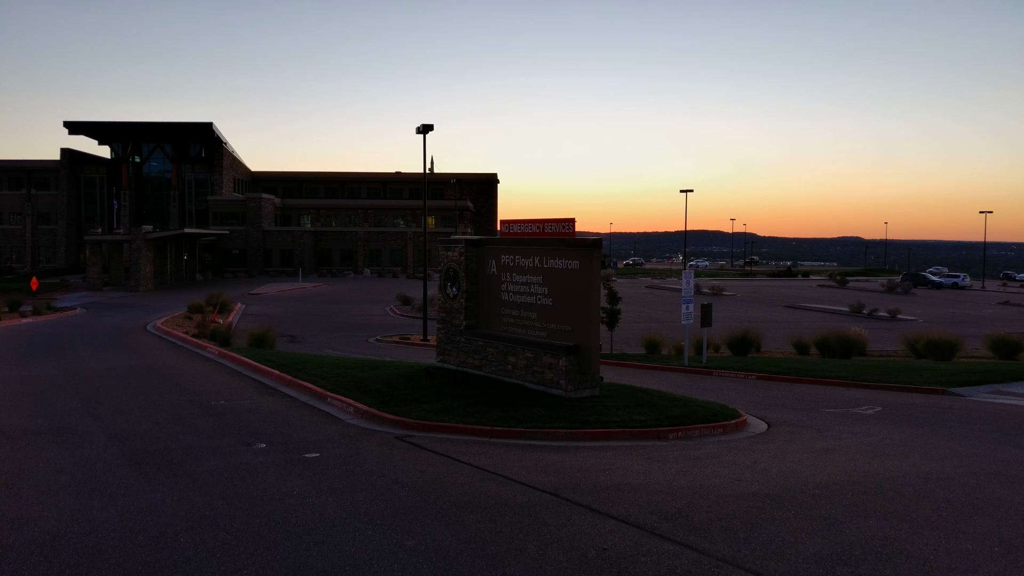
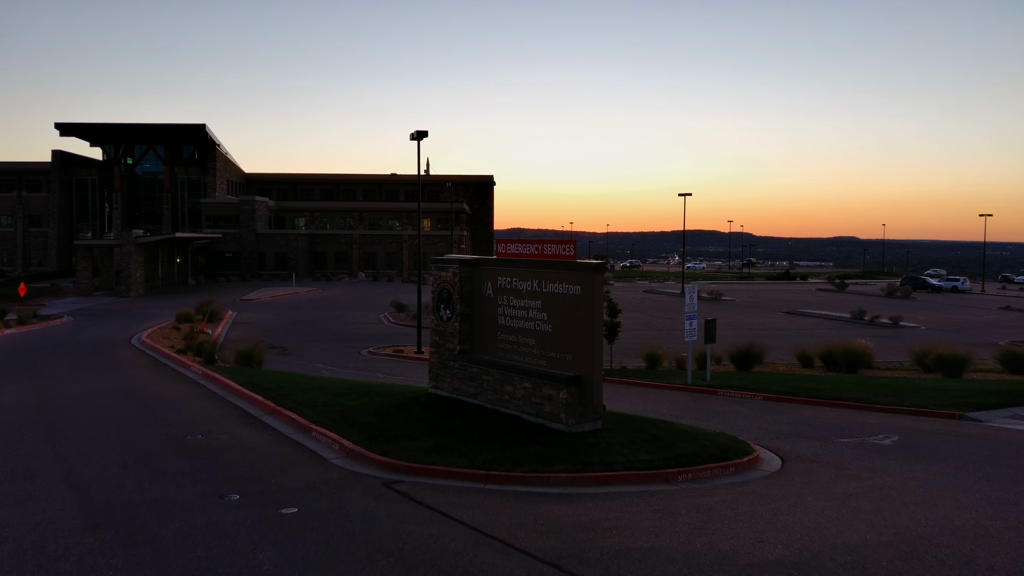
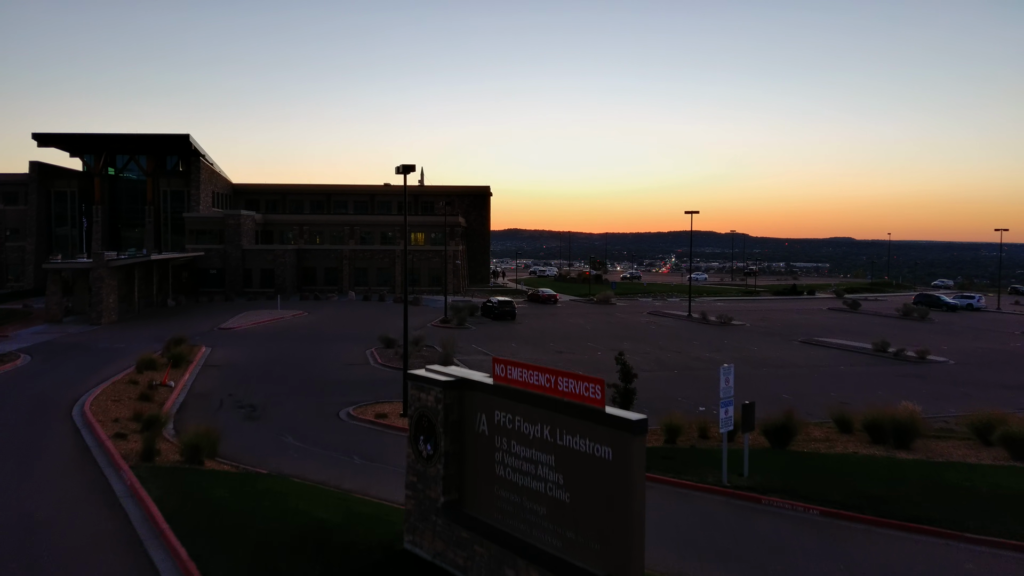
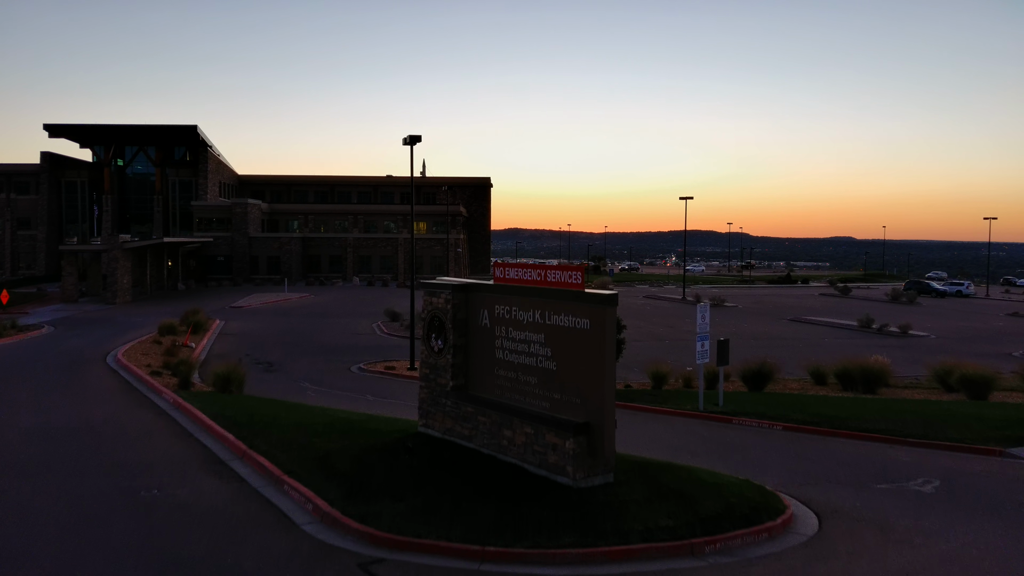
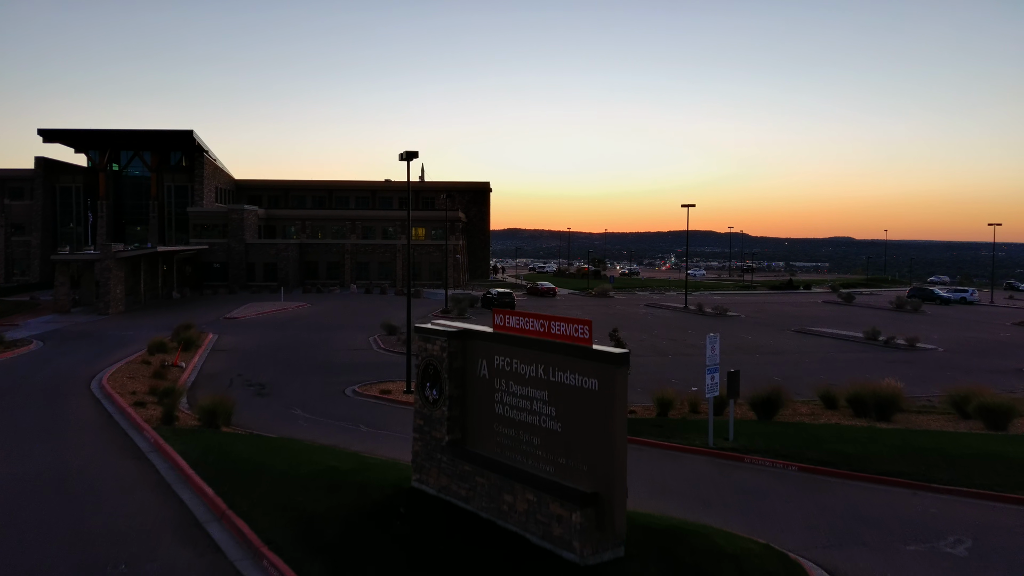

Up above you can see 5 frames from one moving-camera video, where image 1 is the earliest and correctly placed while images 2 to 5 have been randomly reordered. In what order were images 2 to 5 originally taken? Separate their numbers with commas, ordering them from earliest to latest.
2, 4, 5, 3
